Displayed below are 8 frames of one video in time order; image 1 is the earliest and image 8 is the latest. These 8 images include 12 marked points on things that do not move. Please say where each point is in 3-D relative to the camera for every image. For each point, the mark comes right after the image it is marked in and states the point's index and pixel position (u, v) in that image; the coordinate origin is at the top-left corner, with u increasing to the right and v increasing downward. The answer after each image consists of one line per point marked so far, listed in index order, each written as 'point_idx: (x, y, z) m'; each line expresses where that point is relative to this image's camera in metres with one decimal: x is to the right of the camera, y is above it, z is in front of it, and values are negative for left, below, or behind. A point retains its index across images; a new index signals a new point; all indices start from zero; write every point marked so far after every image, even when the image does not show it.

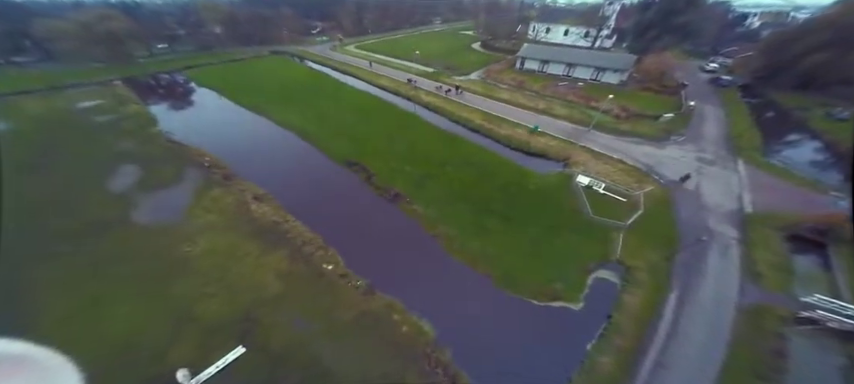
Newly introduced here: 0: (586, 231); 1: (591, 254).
0: (+11.1, -2.5, +17.2) m
1: (+10.6, -3.9, +15.9) m
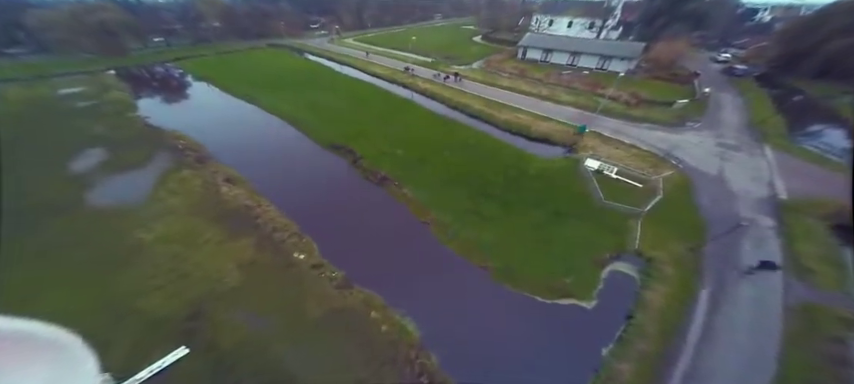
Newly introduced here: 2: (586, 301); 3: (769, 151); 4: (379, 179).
0: (+10.4, -1.4, +15.1) m
1: (+9.9, -2.8, +13.7) m
2: (+7.5, -5.2, +11.6) m
3: (+27.7, +3.4, +19.9) m
4: (-3.8, +1.2, +19.4) m
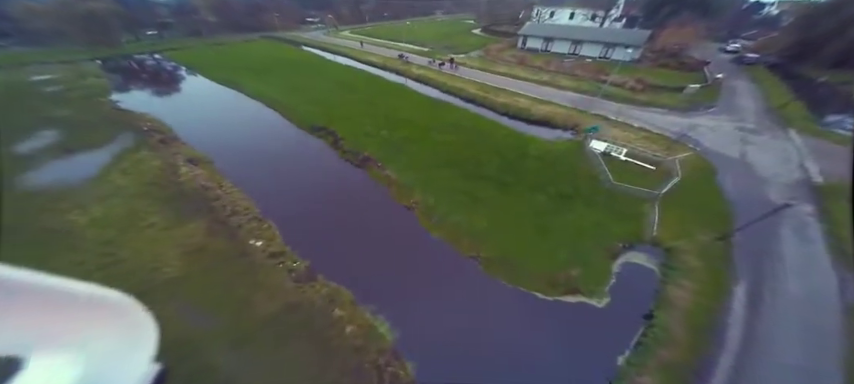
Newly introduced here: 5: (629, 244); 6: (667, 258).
0: (+9.5, -0.4, +13.0) m
1: (+9.0, -1.8, +11.7) m
2: (+6.5, -4.1, +9.6) m
3: (+26.8, +4.2, +17.9) m
4: (-4.7, +2.3, +17.4) m
5: (+9.4, -2.4, +11.4) m
6: (+10.3, -2.8, +10.5) m
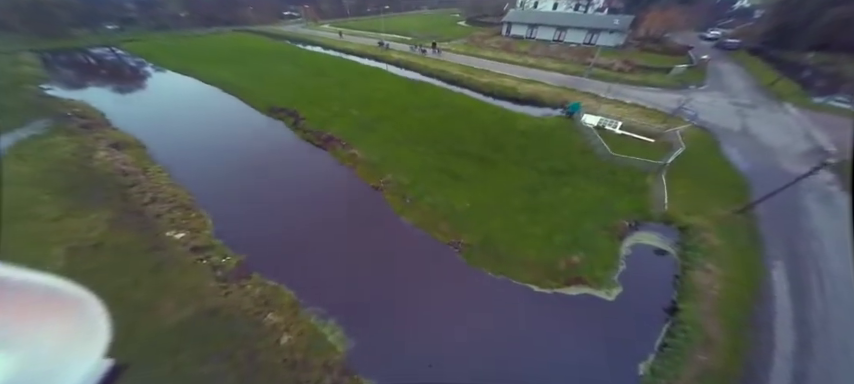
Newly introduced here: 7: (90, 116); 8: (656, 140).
0: (+8.2, +0.8, +11.3) m
1: (+7.8, -0.6, +9.9) m
2: (+5.5, -3.0, +7.7) m
3: (+25.1, +5.8, +17.0) m
4: (-6.3, +3.1, +15.0) m
5: (+8.2, -1.2, +9.6) m
6: (+9.1, -1.6, +8.8) m
7: (-25.0, +5.7, +18.2) m
8: (+12.5, +2.8, +13.3) m
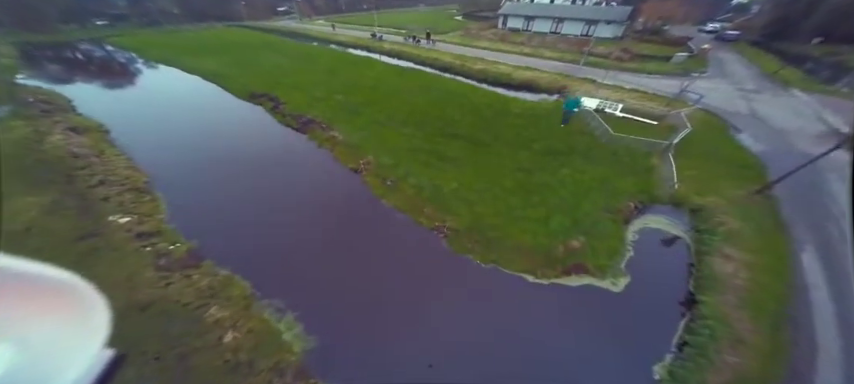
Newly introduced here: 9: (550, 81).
0: (+7.6, +1.5, +10.3) m
1: (+7.2, +0.1, +8.9) m
2: (+4.9, -2.3, +6.7) m
3: (+24.4, +6.5, +16.2) m
4: (-7.0, +3.8, +13.9) m
5: (+7.6, -0.5, +8.6) m
6: (+8.6, -0.9, +7.8) m
7: (-25.7, +6.3, +16.9) m
8: (+11.8, +3.5, +12.4) m
9: (+8.9, +8.0, +17.7) m
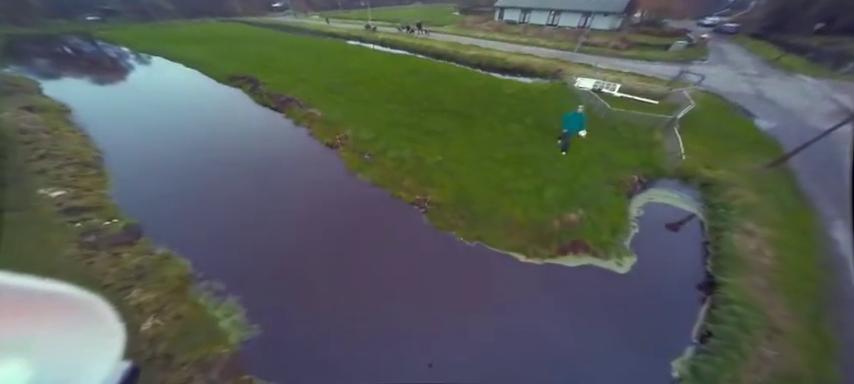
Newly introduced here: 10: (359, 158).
0: (+6.9, +2.3, +9.5) m
1: (+6.6, +0.9, +8.1) m
2: (+4.3, -1.5, +5.8) m
3: (+23.8, +7.3, +15.5) m
4: (-7.6, +4.6, +12.9) m
5: (+7.0, +0.3, +7.8) m
6: (+8.0, -0.1, +7.0) m
7: (-26.4, +7.1, +15.9) m
8: (+11.2, +4.3, +11.7) m
9: (+8.2, +8.8, +16.9) m
10: (-2.4, +1.1, +9.0) m
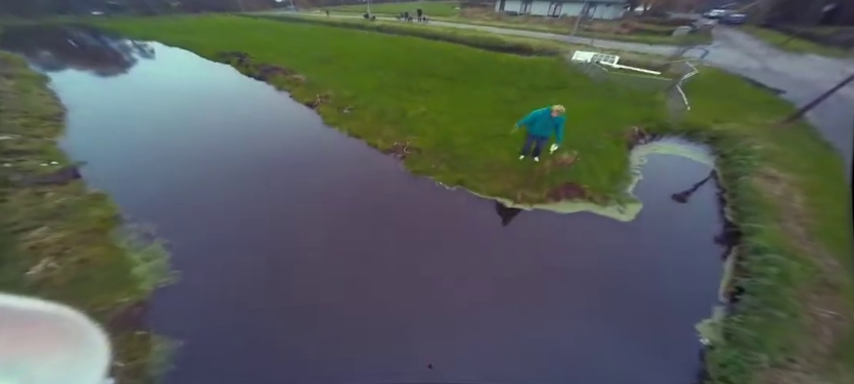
0: (+6.5, +3.5, +9.0) m
1: (+6.1, +2.1, +7.6) m
2: (+3.8, -0.3, +5.4) m
3: (+23.4, +8.2, +14.9) m
4: (-8.0, +5.9, +12.5) m
5: (+6.5, +1.5, +7.3) m
6: (+7.4, +1.1, +6.5) m
7: (-26.8, +8.7, +15.6) m
8: (+10.7, +5.4, +11.1) m
9: (+7.9, +9.9, +16.4) m
10: (-2.9, +2.4, +8.6) m
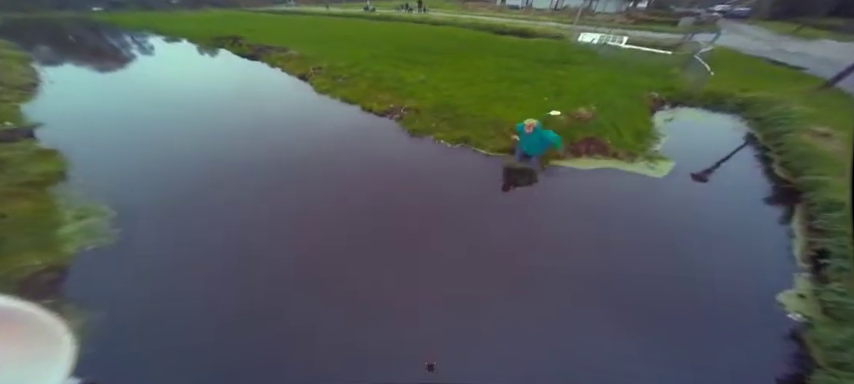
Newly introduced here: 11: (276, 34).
0: (+6.5, +4.2, +8.5) m
1: (+6.1, +2.8, +7.2) m
2: (+3.7, +0.4, +4.9) m
3: (+23.4, +8.8, +14.5) m
4: (-8.0, +6.7, +12.1) m
5: (+6.4, +2.2, +6.8) m
6: (+7.4, +1.8, +6.1) m
7: (-26.7, +9.6, +15.2) m
8: (+10.8, +6.1, +10.7) m
9: (+7.9, +10.6, +16.0) m
10: (-2.9, +3.2, +8.1) m
11: (-9.2, +9.3, +14.8) m
